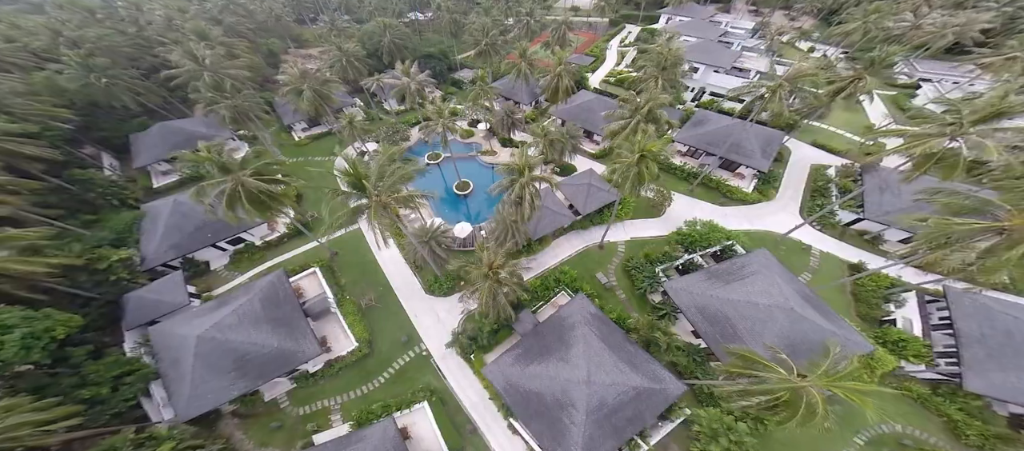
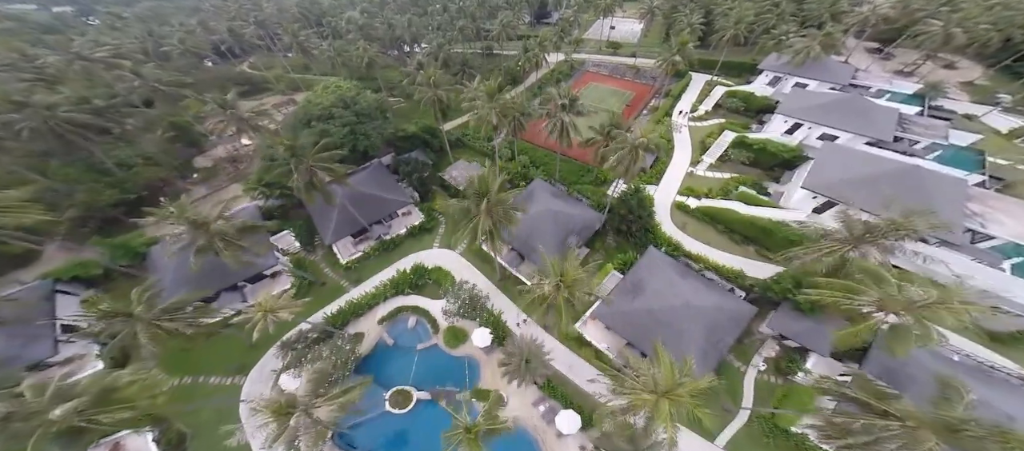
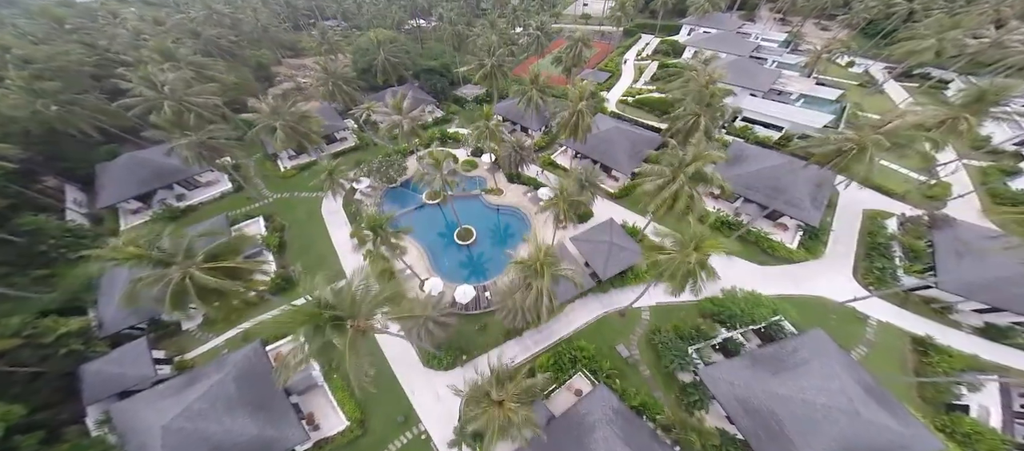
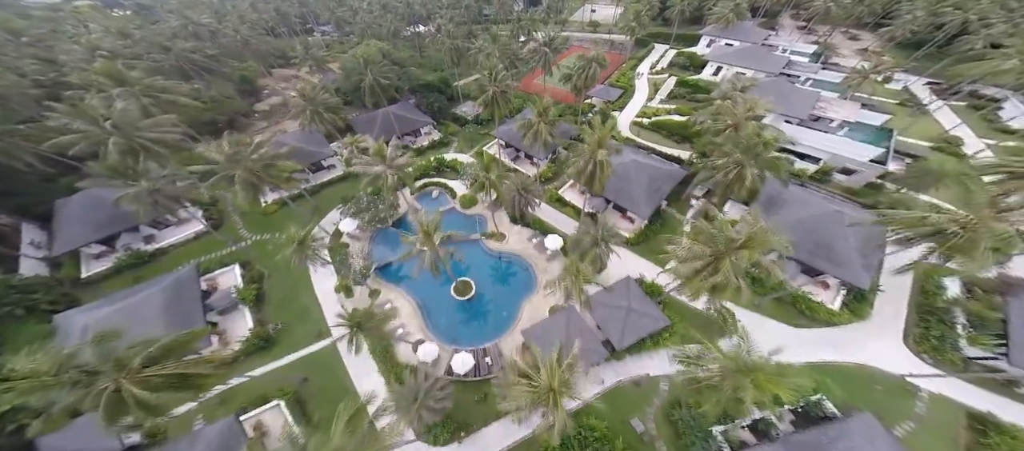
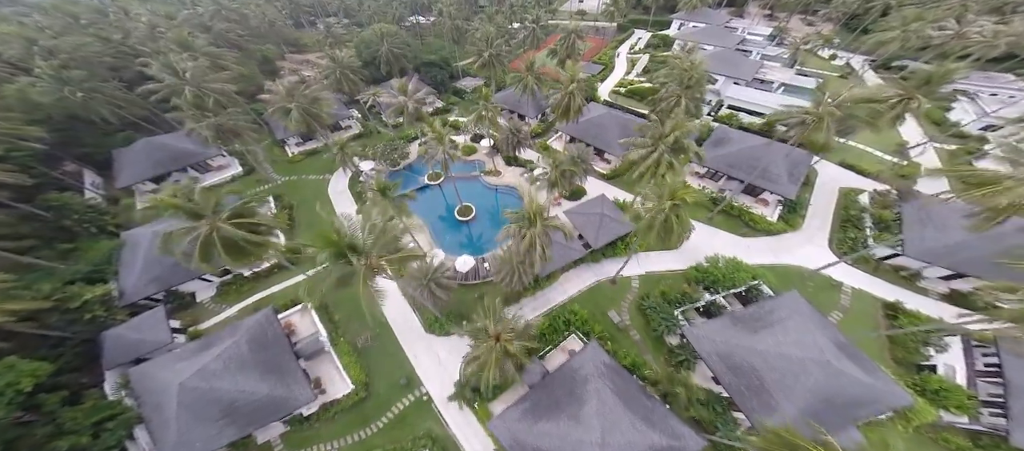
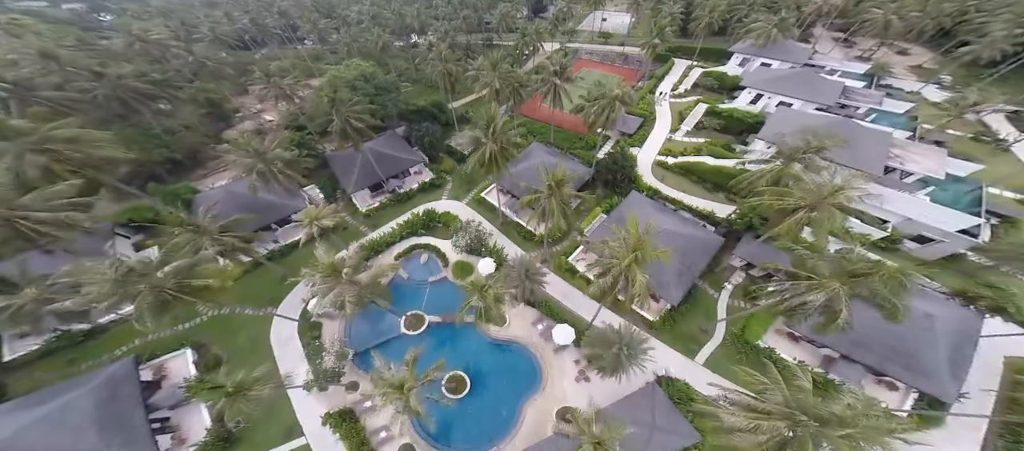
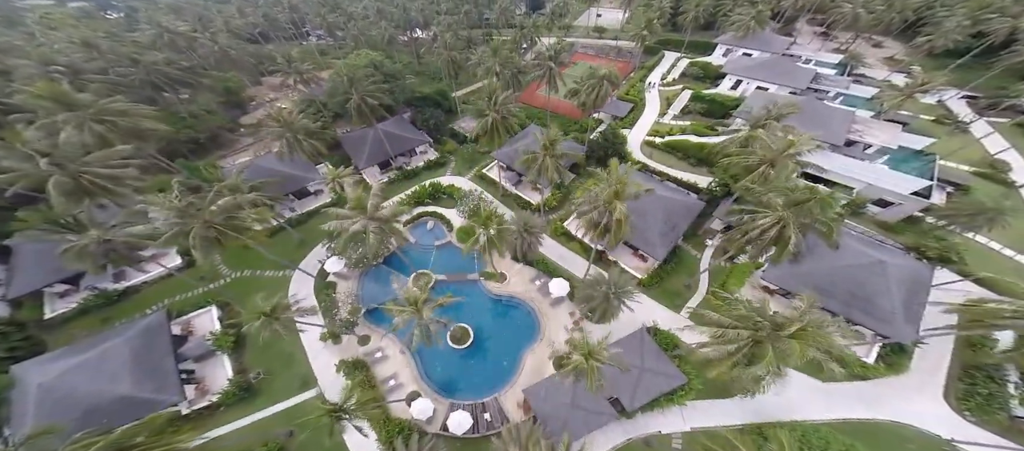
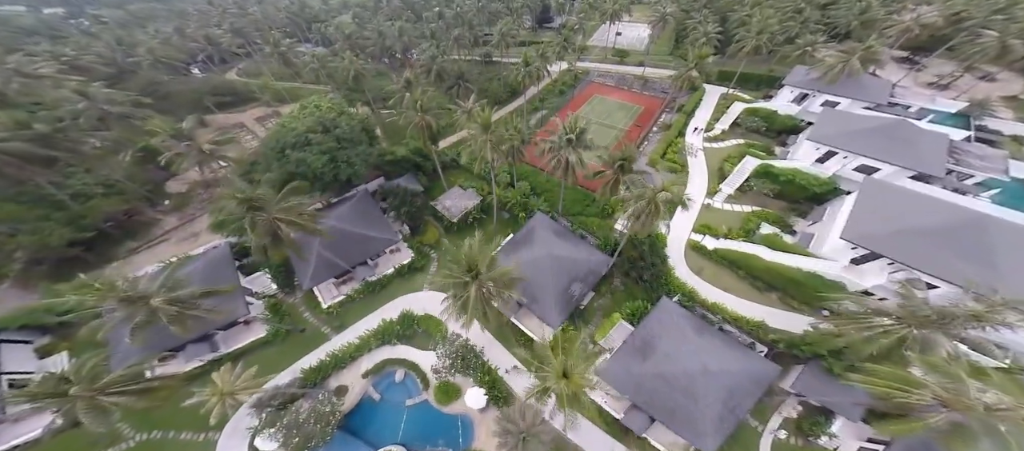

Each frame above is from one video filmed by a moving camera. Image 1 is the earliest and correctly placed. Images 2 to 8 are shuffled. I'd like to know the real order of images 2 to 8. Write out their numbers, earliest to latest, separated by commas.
5, 3, 4, 7, 6, 2, 8
